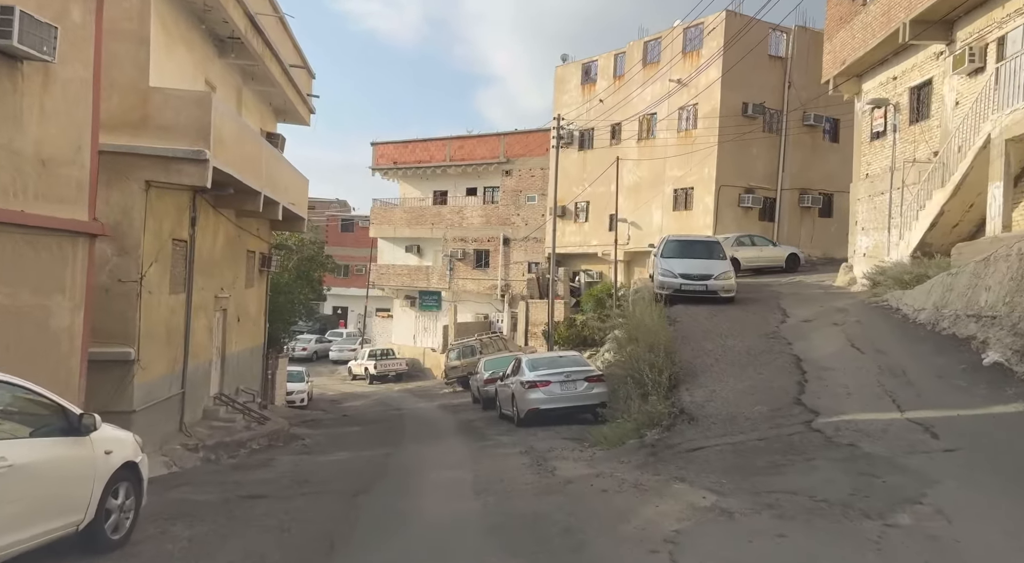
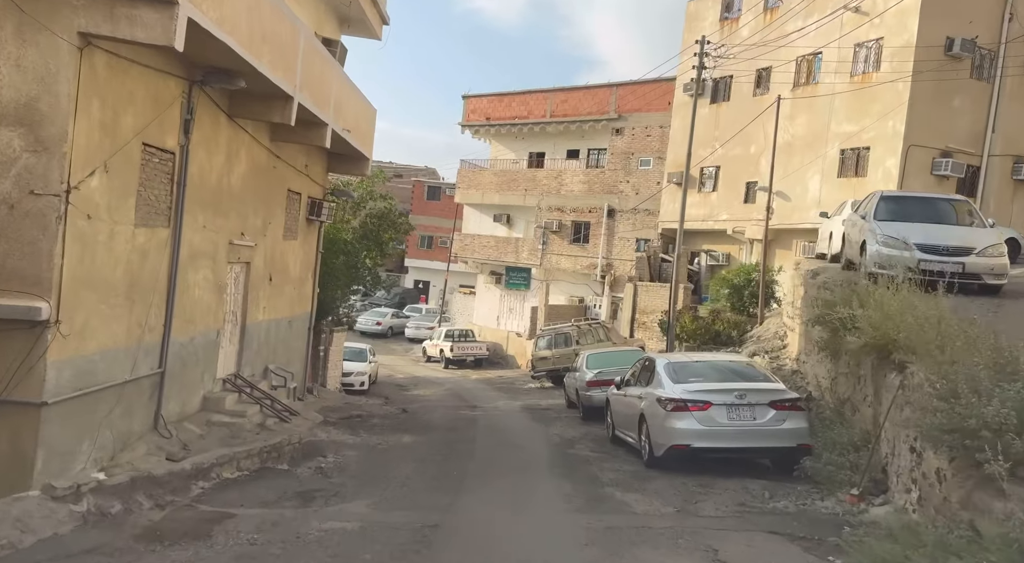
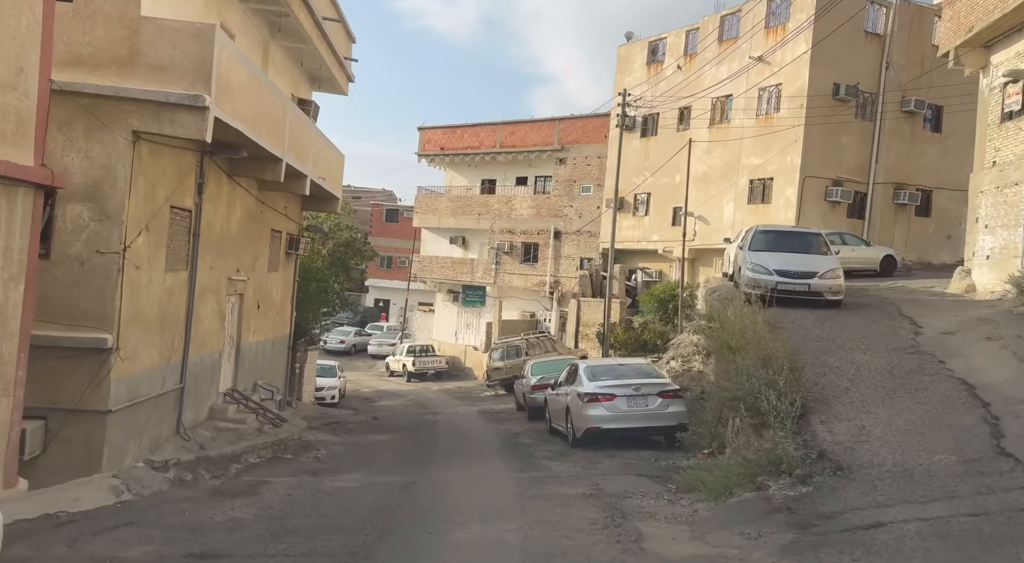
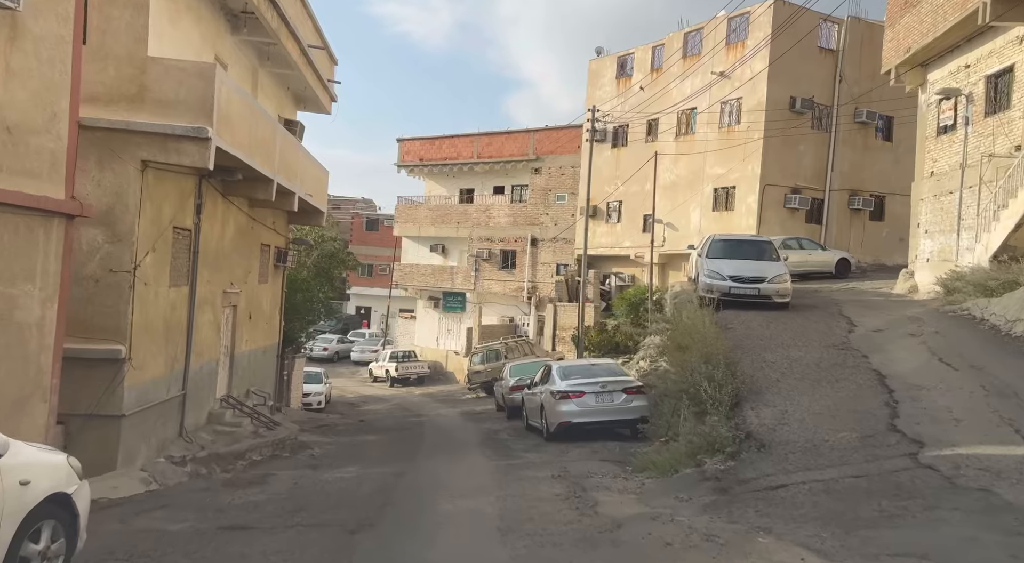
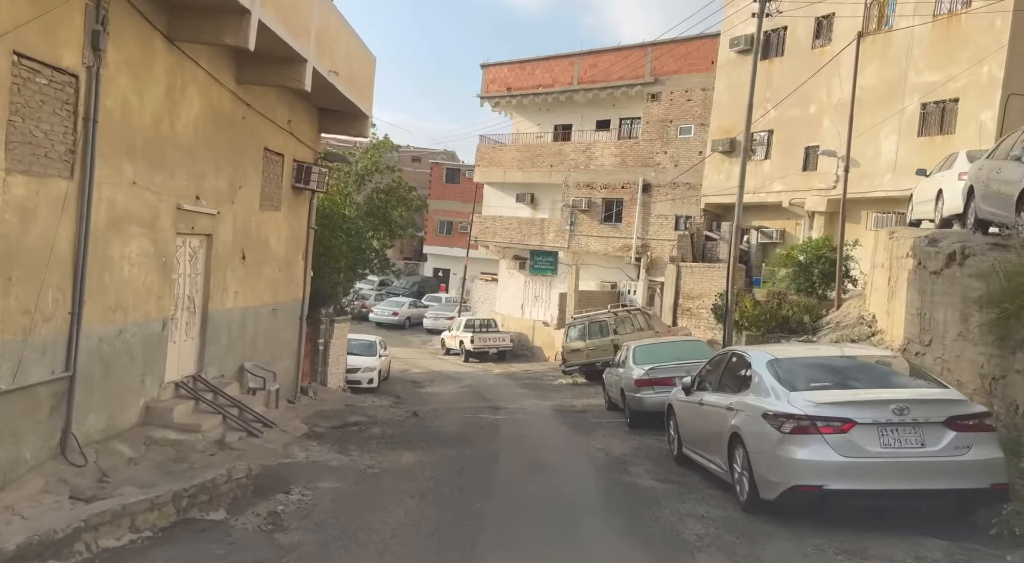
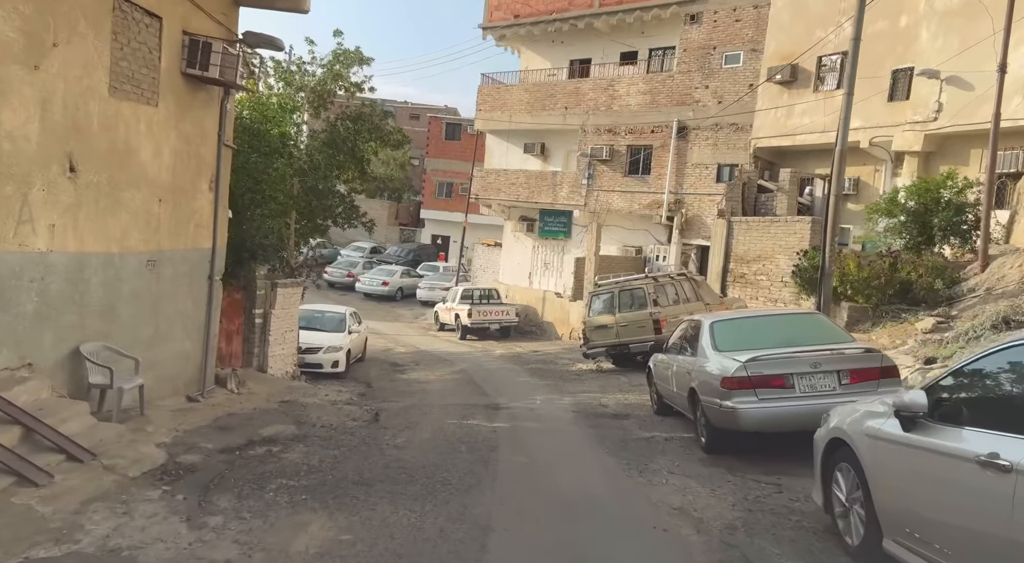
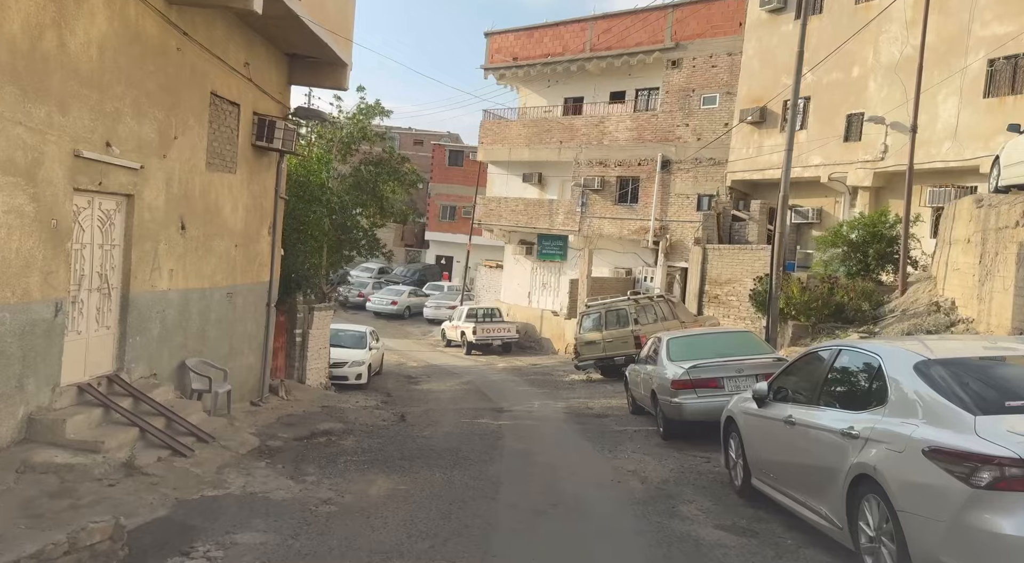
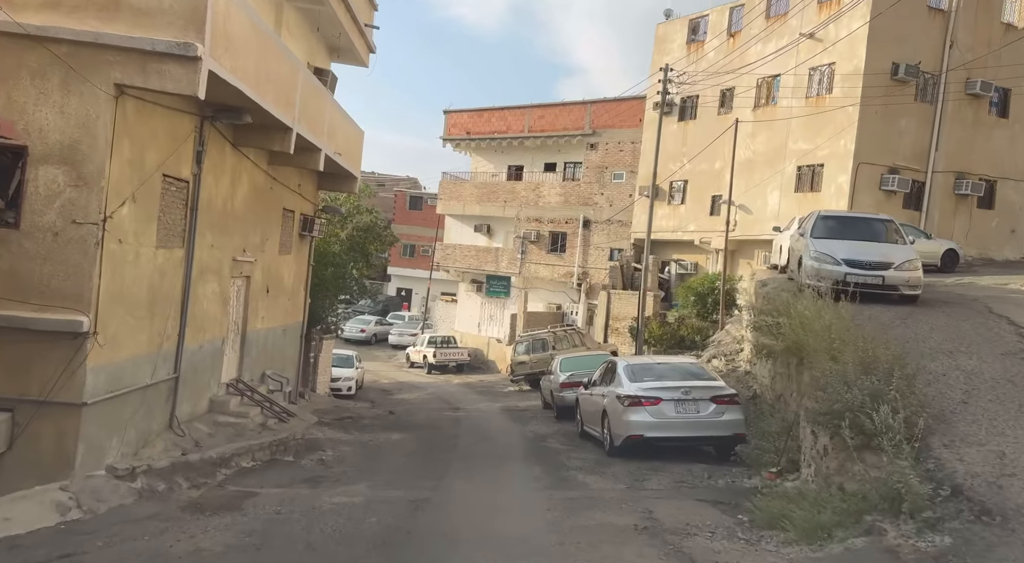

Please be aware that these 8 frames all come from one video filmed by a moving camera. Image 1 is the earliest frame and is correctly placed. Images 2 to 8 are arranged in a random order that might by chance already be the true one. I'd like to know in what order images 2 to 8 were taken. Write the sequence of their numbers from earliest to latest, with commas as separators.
4, 3, 8, 2, 5, 7, 6
